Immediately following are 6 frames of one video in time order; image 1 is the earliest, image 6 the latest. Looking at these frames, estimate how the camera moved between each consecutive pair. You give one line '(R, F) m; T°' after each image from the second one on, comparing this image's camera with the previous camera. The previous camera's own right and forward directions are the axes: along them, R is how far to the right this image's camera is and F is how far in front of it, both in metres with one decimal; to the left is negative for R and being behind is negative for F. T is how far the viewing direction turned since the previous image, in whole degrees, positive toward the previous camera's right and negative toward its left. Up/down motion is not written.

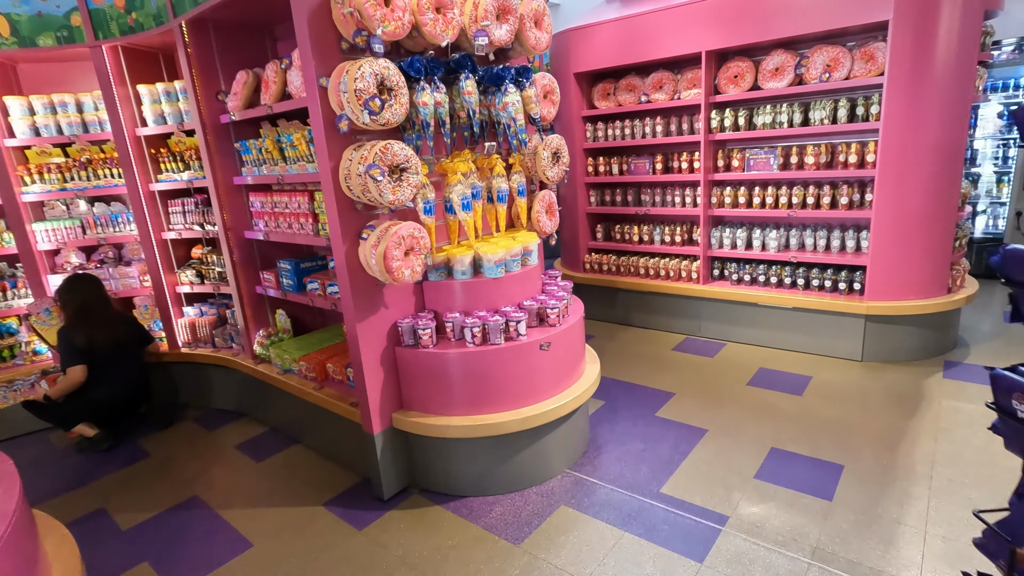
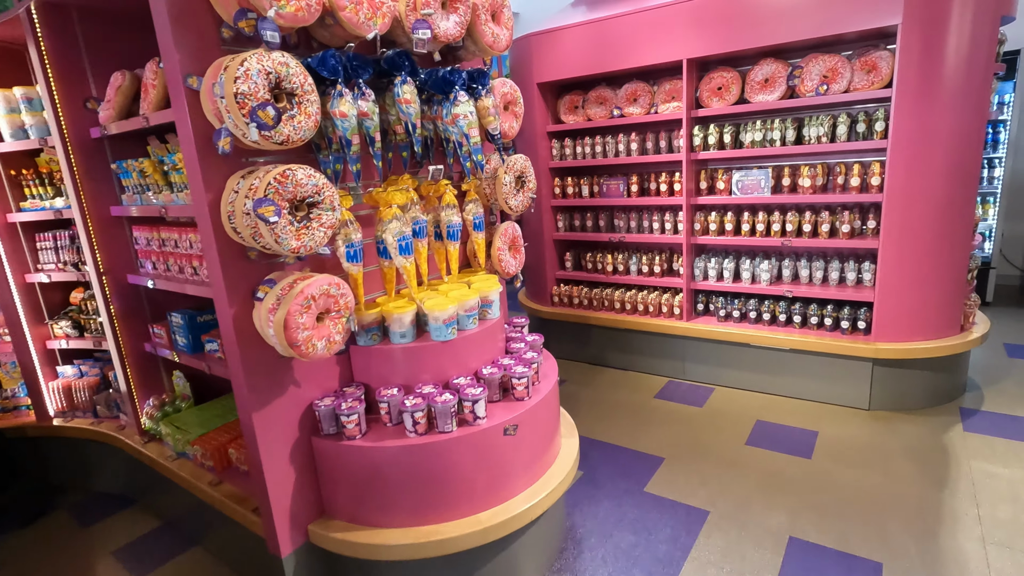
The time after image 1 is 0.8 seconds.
(0.0, +0.6) m; +4°
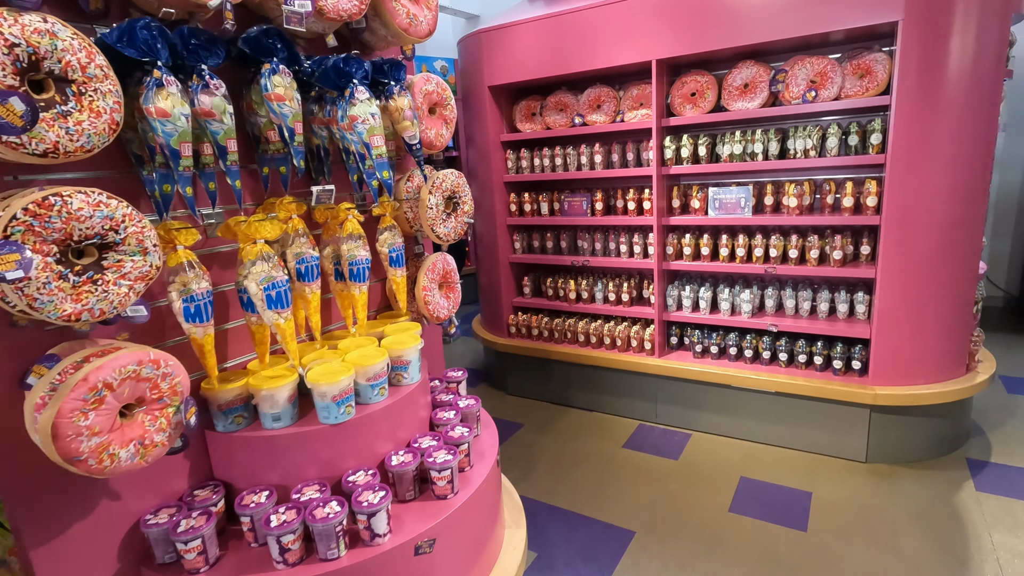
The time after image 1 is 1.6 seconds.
(+0.2, +0.5) m; +3°
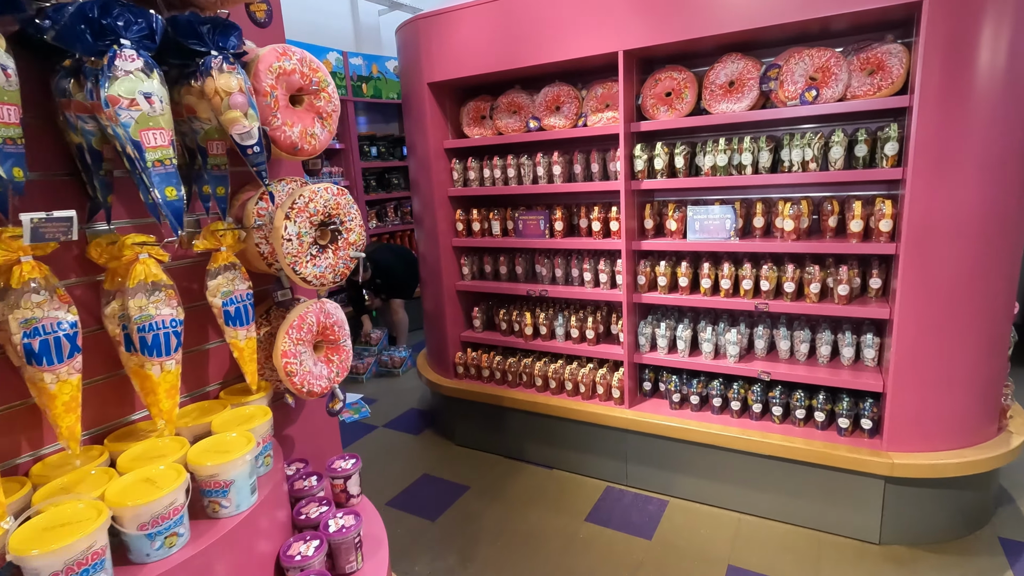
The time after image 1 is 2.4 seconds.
(+0.2, +0.6) m; +2°
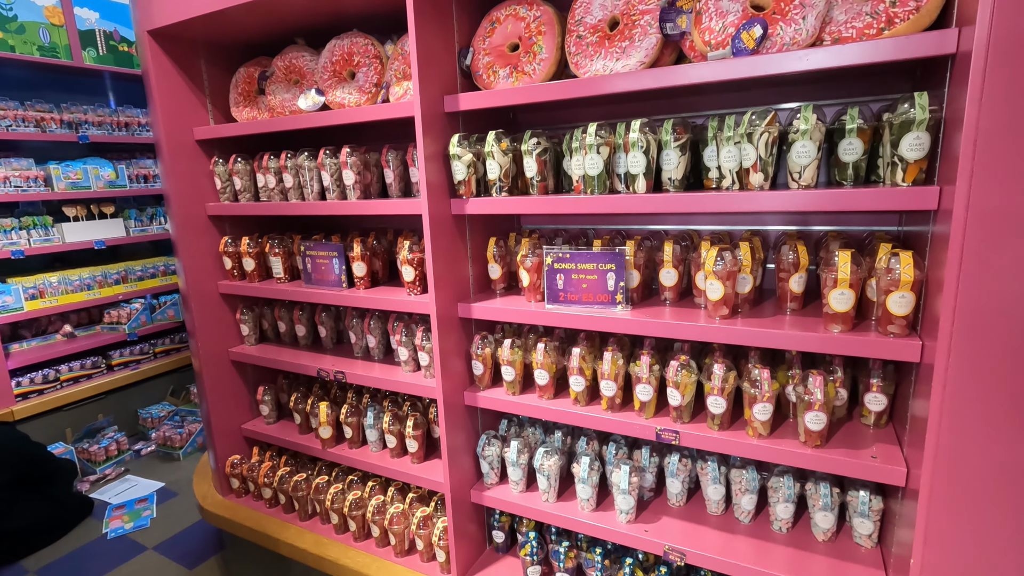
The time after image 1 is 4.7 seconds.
(+0.7, +1.2) m; +2°
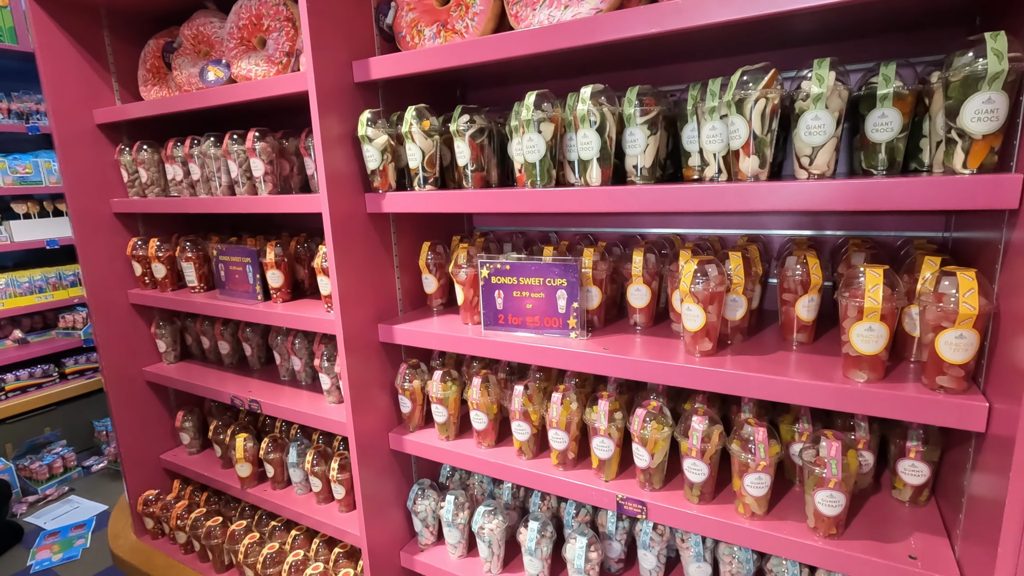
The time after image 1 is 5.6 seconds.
(+0.2, +0.3) m; -1°
